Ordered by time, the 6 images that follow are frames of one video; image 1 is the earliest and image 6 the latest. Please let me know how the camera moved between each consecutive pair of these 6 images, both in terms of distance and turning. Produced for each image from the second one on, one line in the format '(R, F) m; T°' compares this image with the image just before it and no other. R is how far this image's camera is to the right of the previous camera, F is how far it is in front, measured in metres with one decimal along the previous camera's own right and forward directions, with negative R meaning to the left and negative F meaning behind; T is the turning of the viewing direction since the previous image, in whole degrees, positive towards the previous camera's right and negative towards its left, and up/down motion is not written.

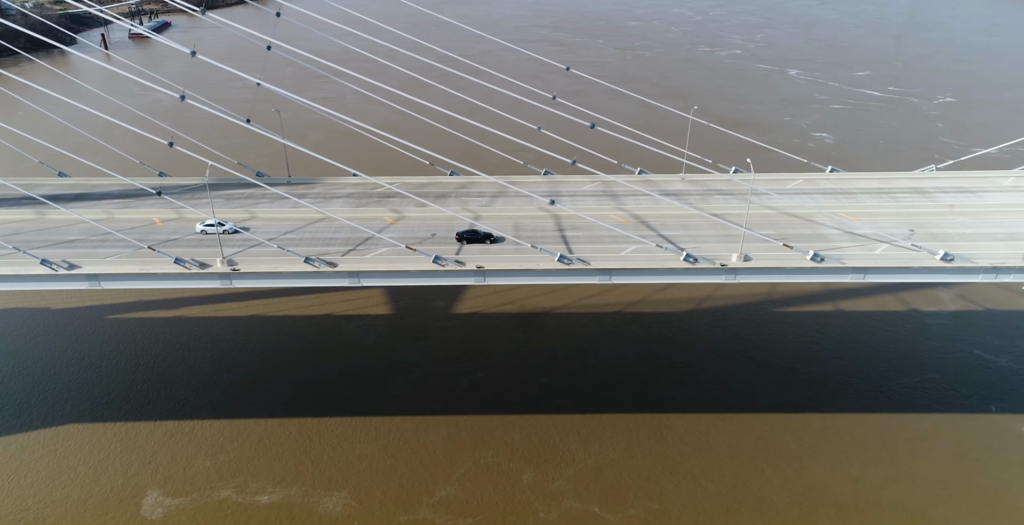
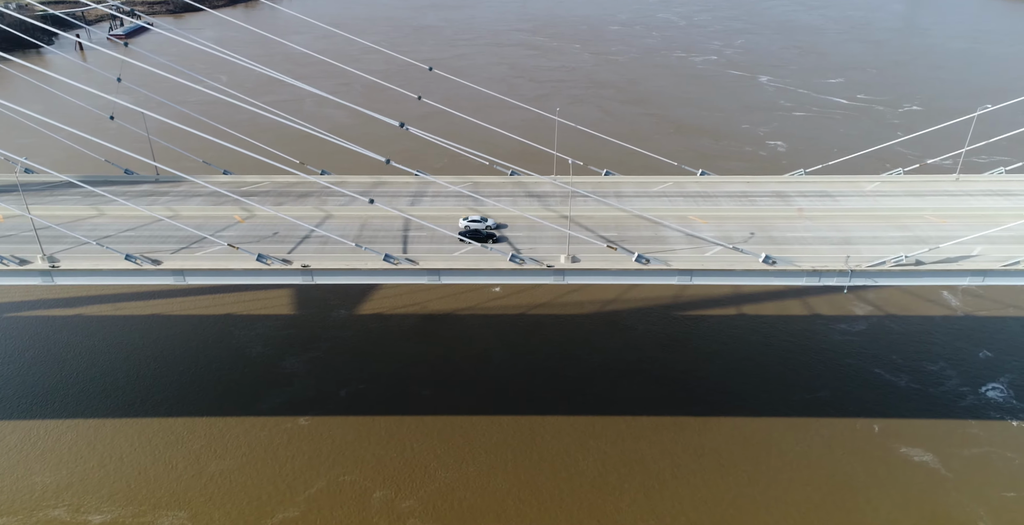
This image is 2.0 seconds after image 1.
(+4.4, -0.1) m; +1°
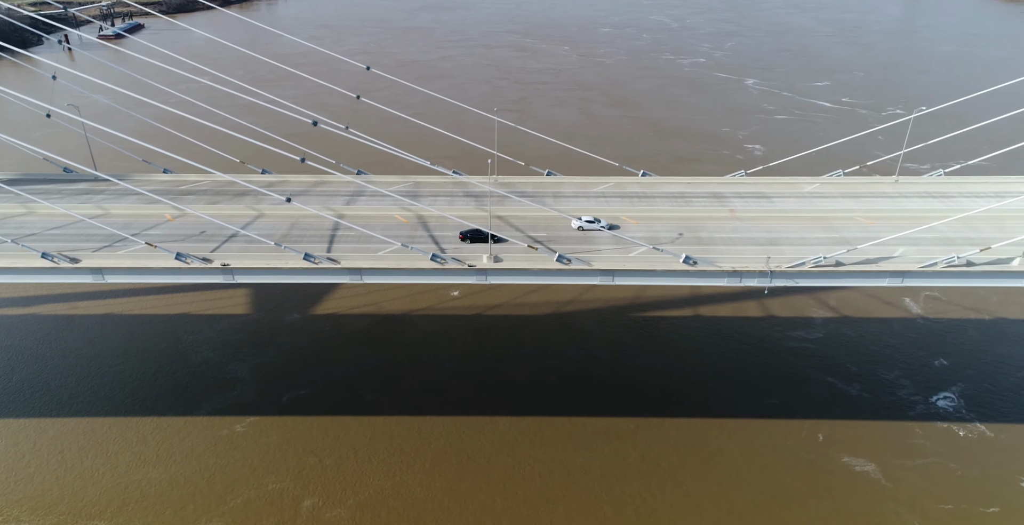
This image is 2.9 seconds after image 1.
(+2.0, 0.0) m; 0°
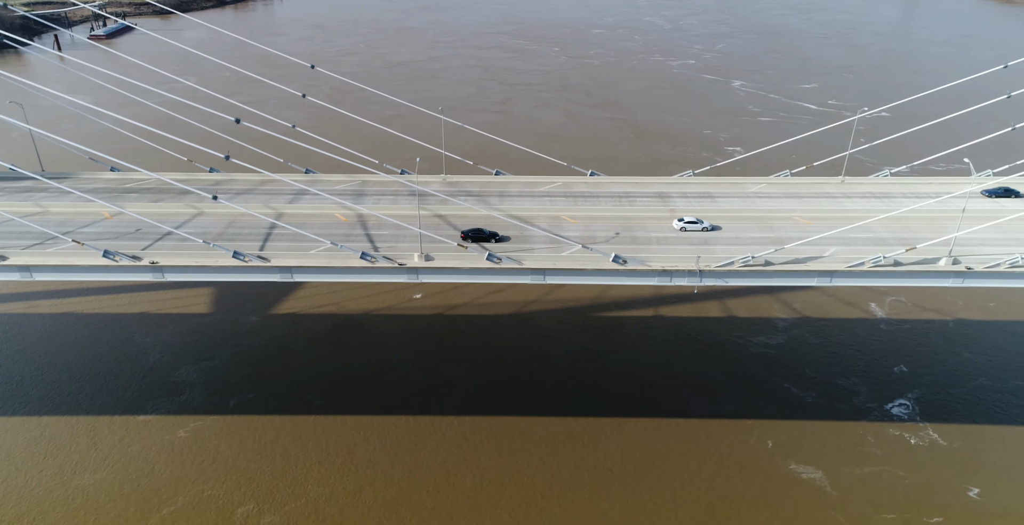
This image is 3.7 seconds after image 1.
(+1.8, 0.0) m; 0°
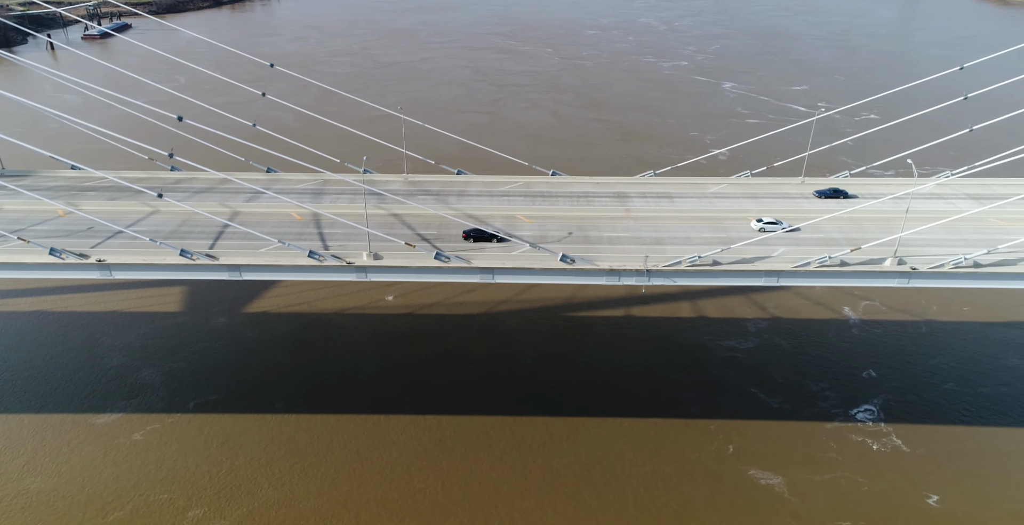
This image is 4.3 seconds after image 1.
(+1.3, 0.0) m; 0°
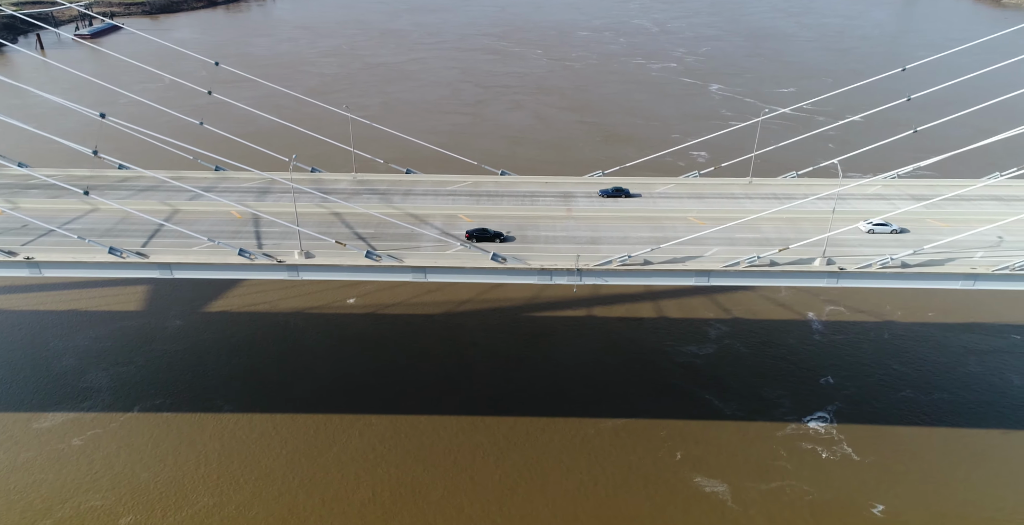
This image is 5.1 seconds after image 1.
(+1.7, 0.0) m; 0°
